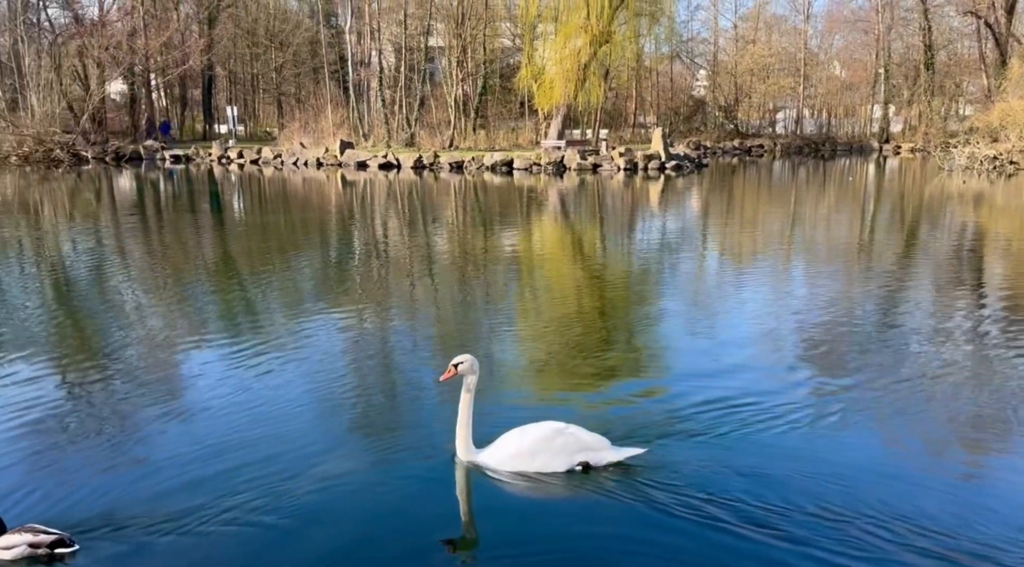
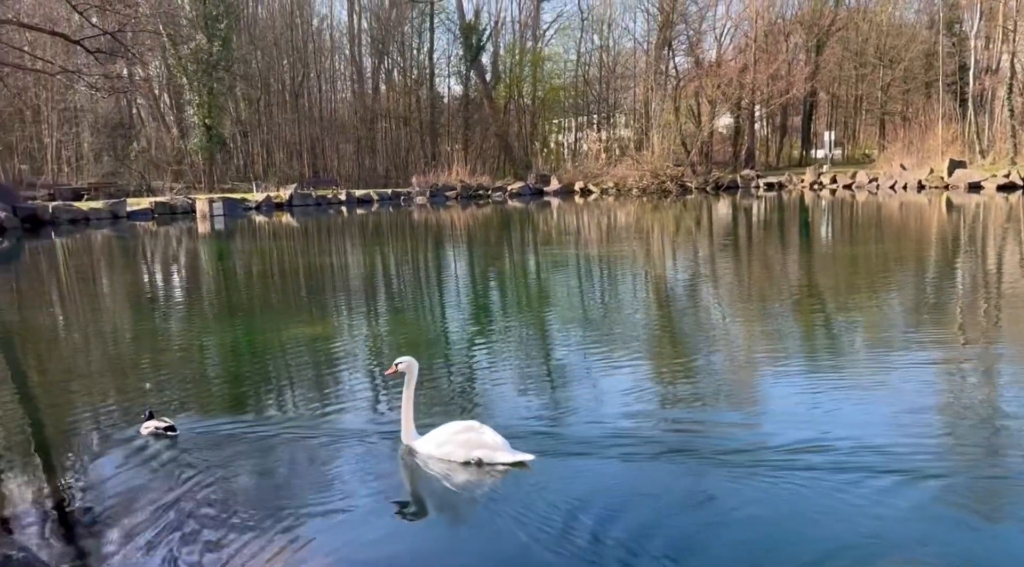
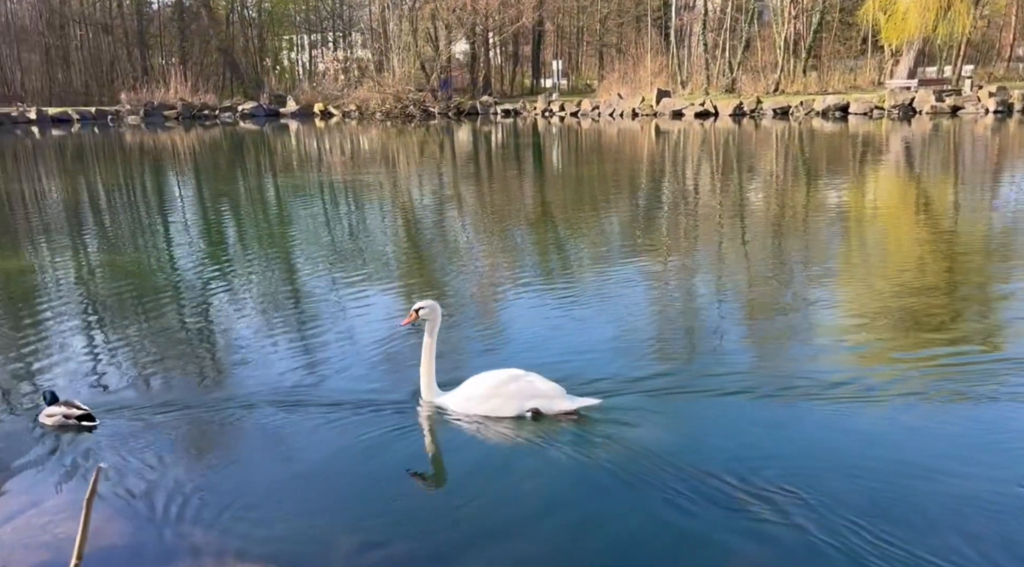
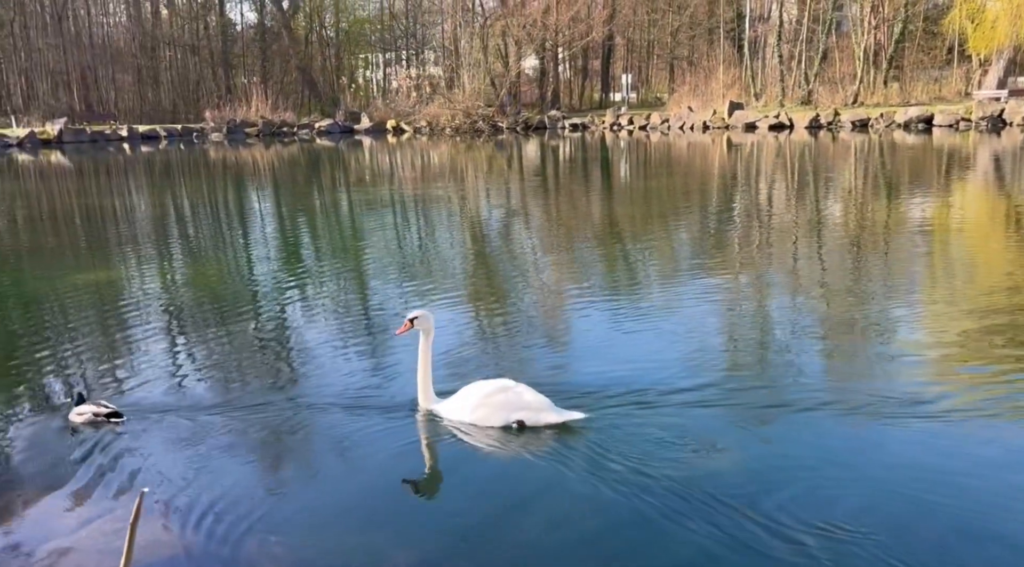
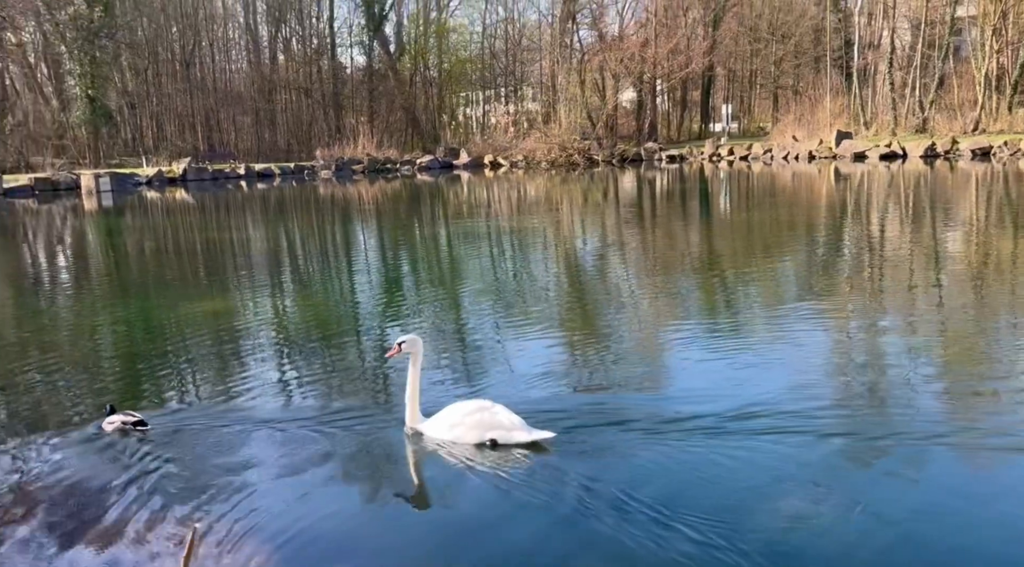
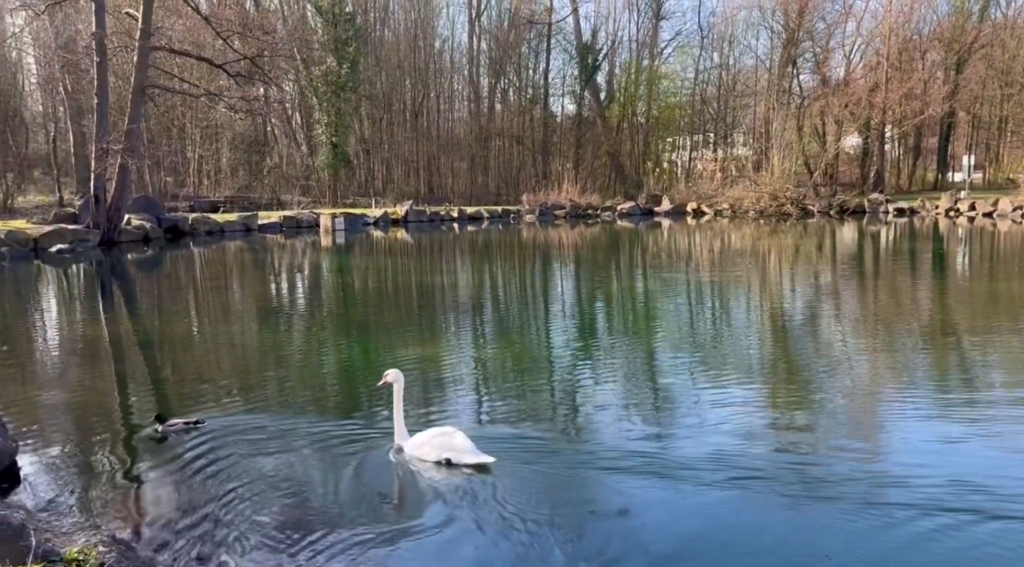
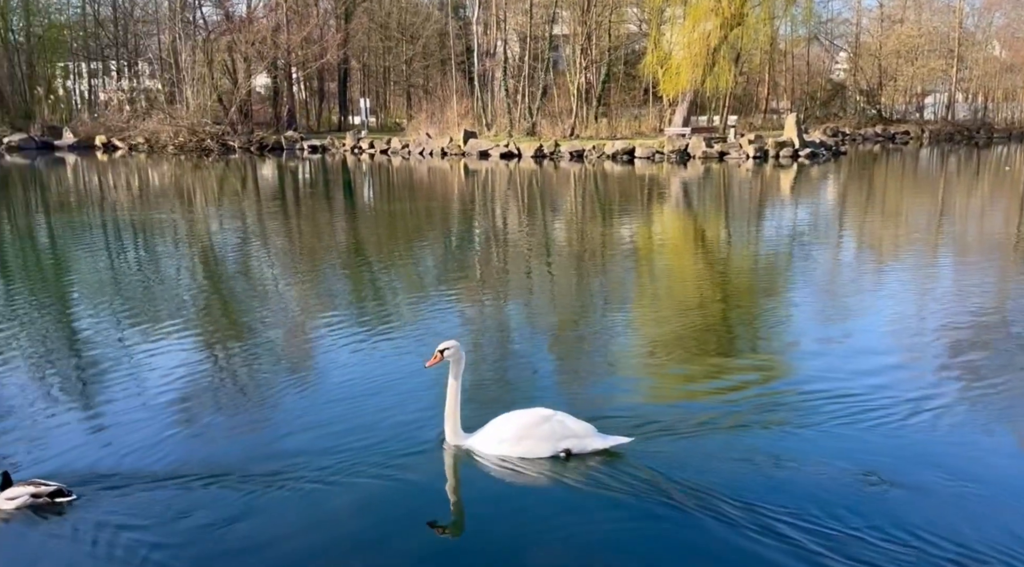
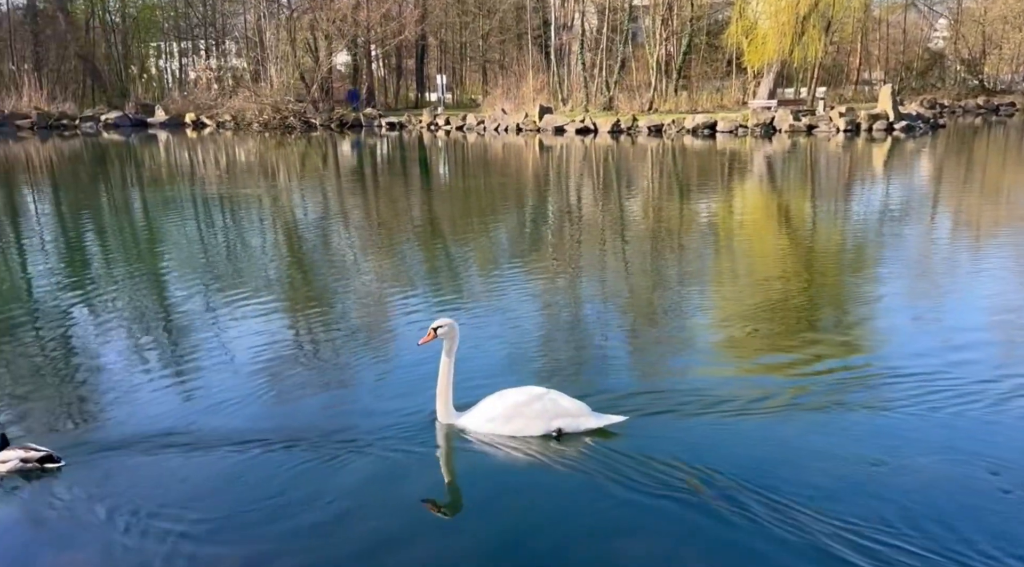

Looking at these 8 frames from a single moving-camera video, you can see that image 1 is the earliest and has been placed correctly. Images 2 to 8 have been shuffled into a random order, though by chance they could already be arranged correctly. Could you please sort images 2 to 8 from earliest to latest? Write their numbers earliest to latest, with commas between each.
7, 8, 3, 4, 5, 2, 6
